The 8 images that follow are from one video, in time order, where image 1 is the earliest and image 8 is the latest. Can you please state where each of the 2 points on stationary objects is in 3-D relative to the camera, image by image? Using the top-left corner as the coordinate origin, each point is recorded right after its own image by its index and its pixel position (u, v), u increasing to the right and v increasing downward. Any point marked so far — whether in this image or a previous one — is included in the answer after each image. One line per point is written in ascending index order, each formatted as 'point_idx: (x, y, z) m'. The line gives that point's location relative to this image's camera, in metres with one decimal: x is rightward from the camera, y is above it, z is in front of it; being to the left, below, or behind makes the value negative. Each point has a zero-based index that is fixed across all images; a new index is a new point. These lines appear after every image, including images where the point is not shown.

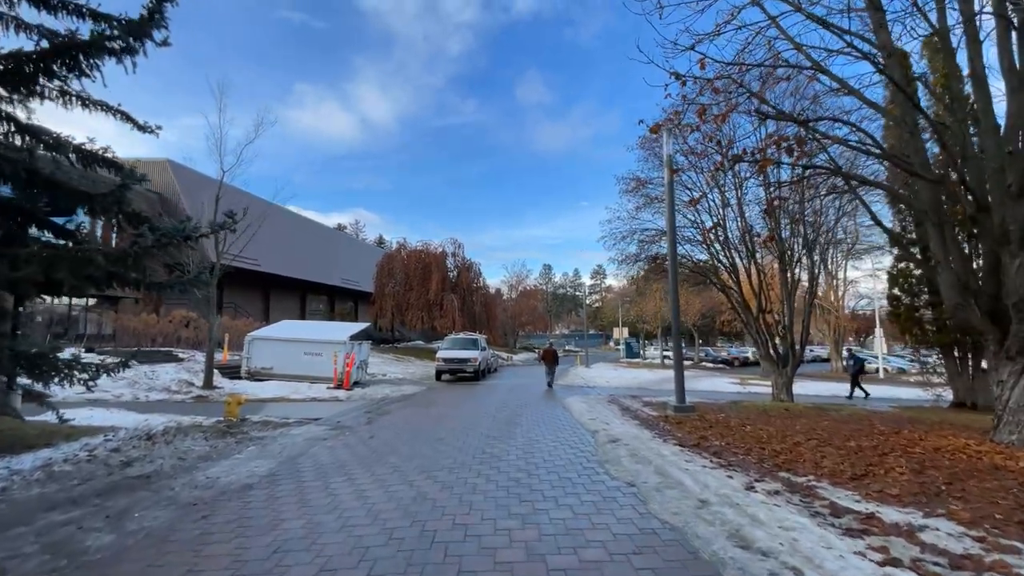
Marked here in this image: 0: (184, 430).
0: (-6.2, -2.7, +9.2) m
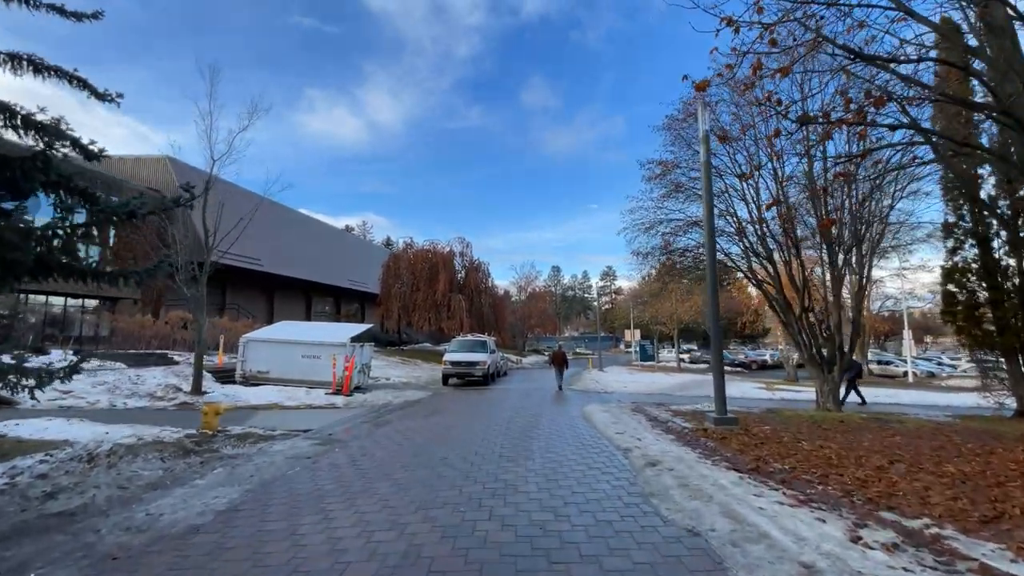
0: (-5.9, -2.5, +7.7) m
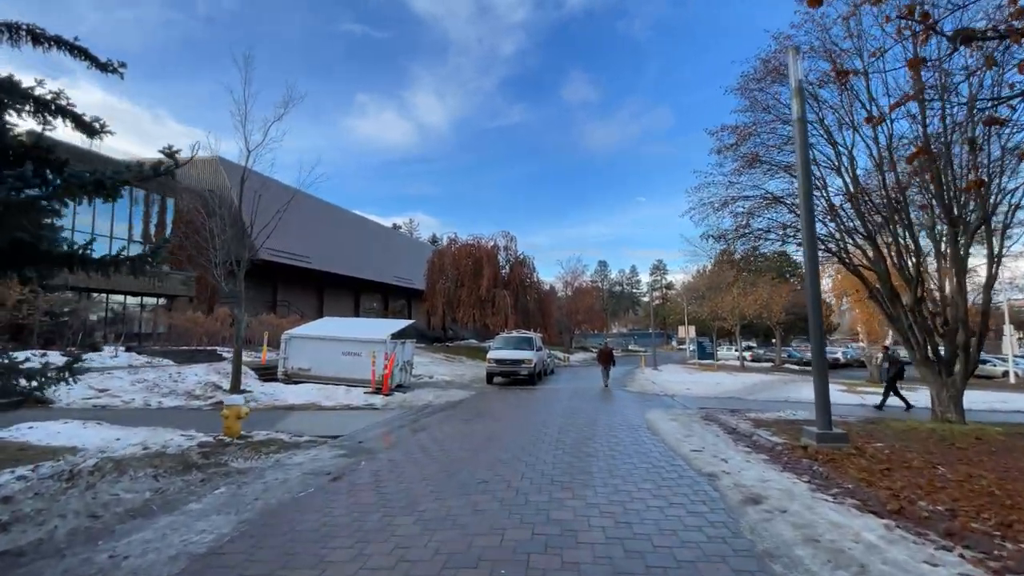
0: (-5.2, -2.4, +6.7) m
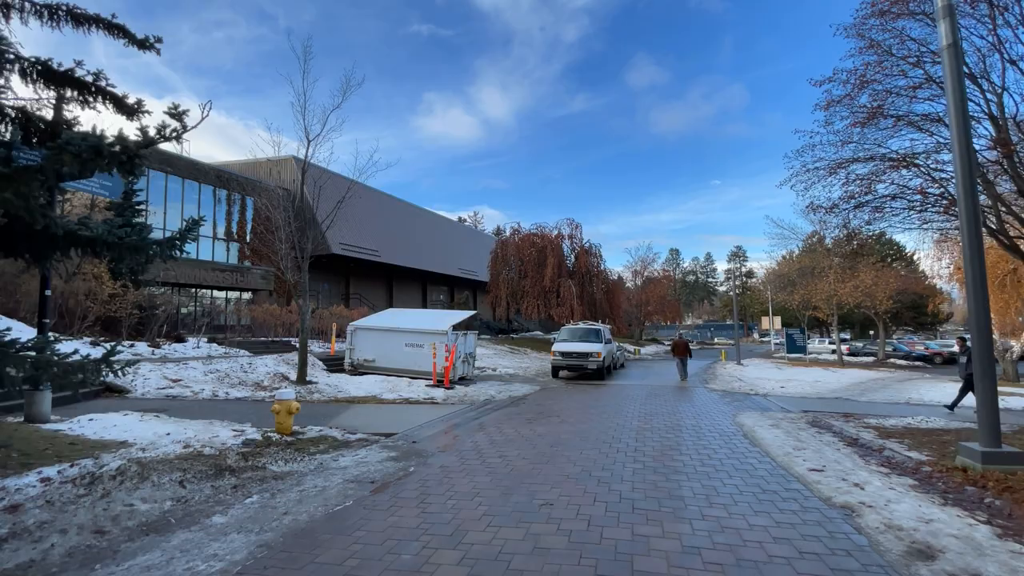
0: (-4.4, -2.2, +6.1) m
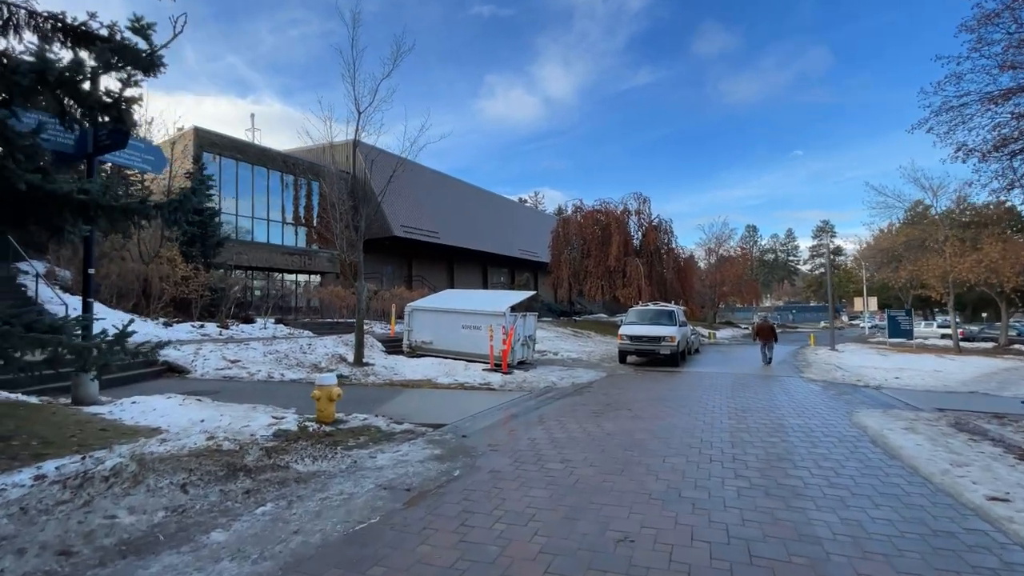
0: (-3.7, -1.9, +5.3) m
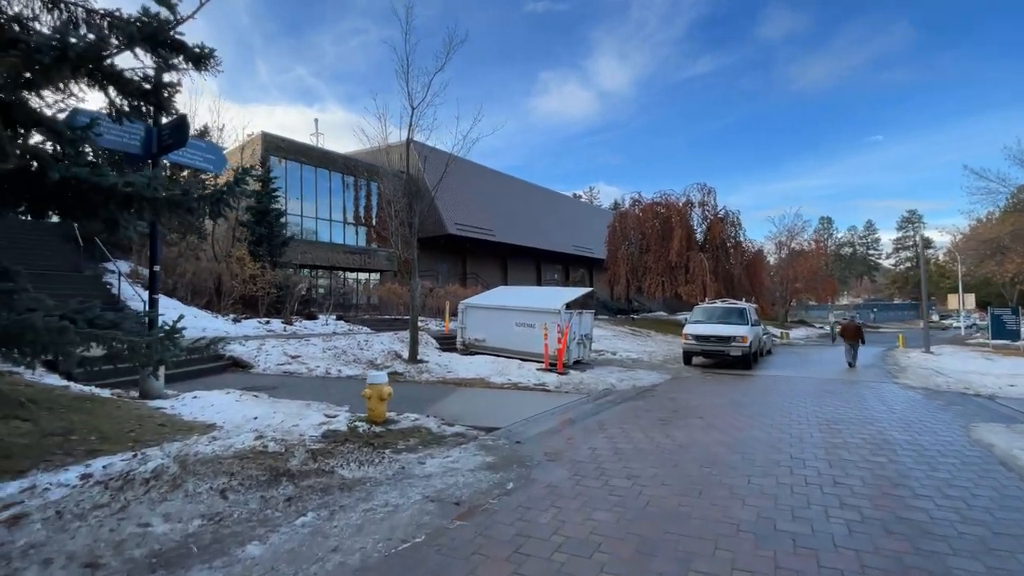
0: (-3.1, -1.8, +5.1) m
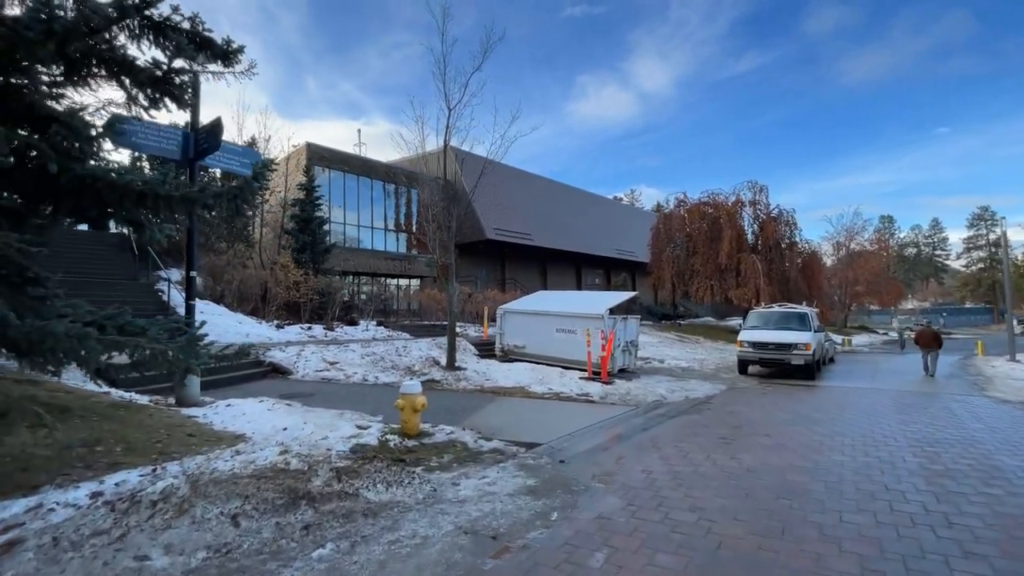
0: (-2.7, -1.8, +4.7) m
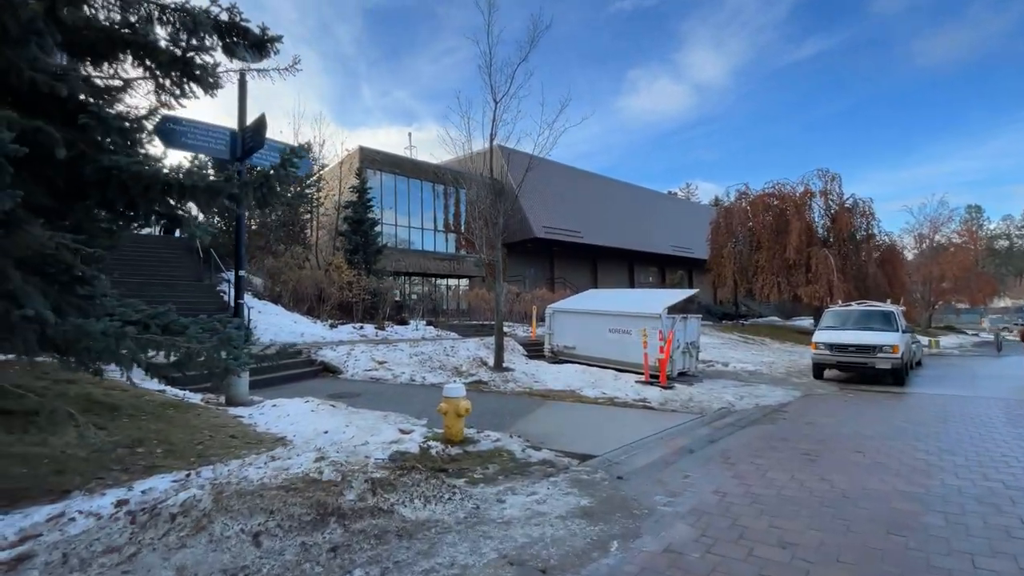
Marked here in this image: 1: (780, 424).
0: (-2.2, -1.8, +4.4) m
1: (+4.8, -2.4, +8.7) m
